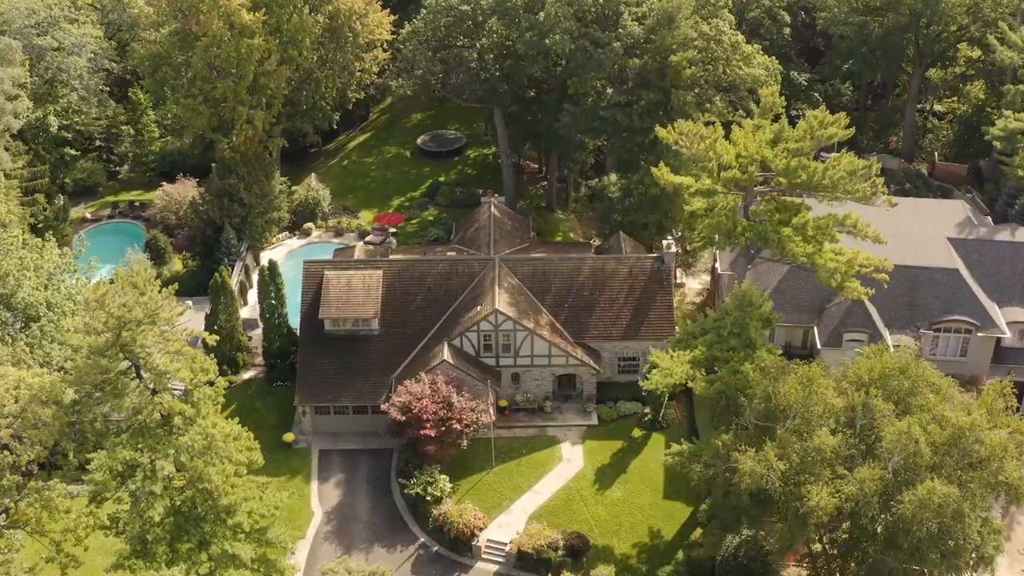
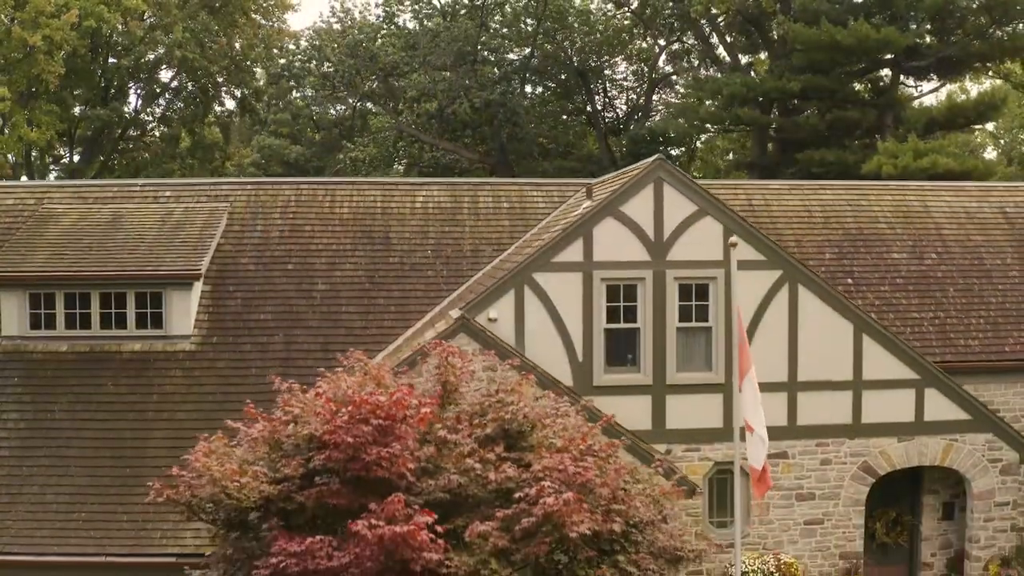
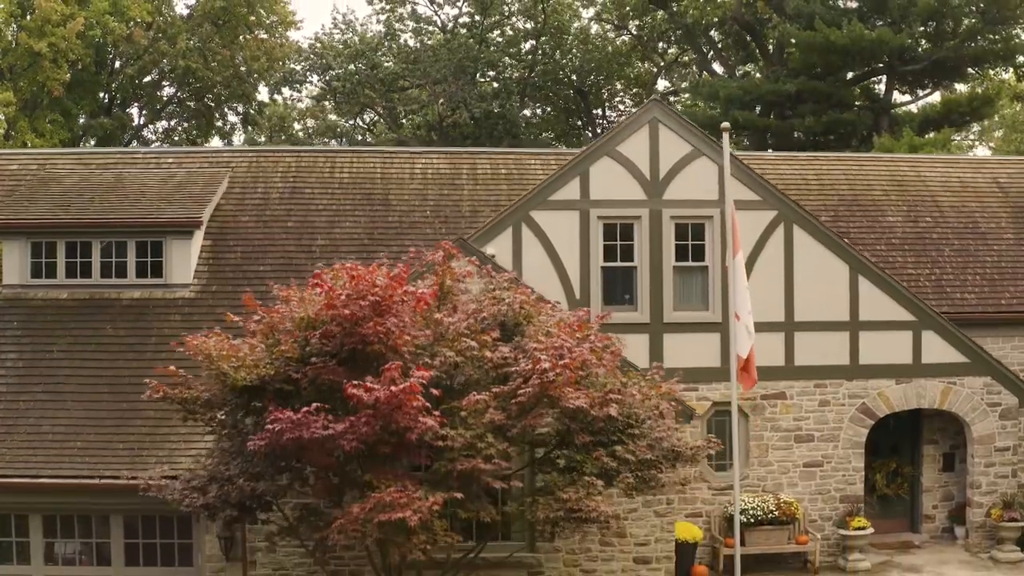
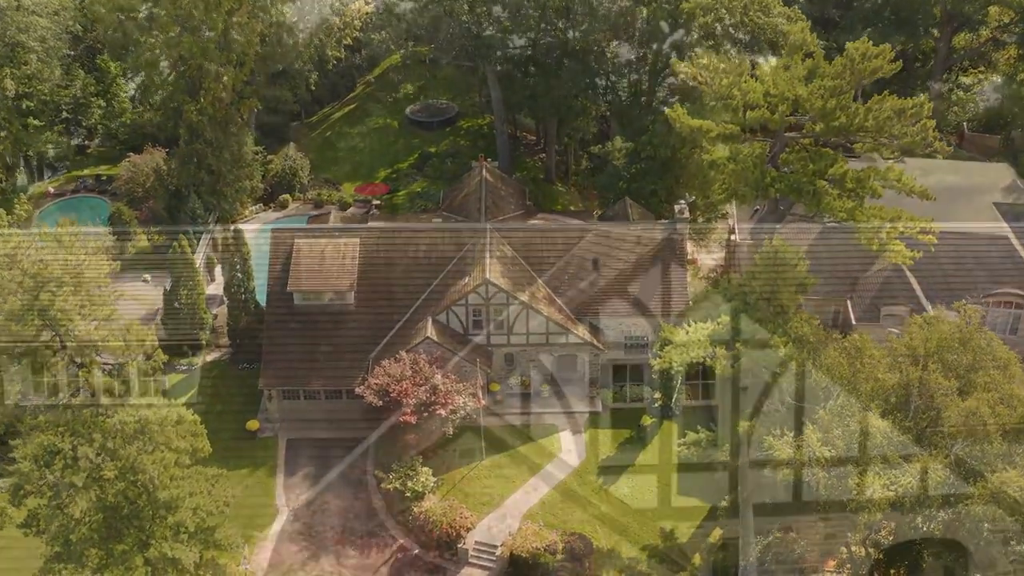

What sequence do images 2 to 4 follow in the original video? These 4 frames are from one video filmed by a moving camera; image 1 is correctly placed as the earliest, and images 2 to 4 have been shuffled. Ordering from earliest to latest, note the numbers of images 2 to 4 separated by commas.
4, 2, 3
